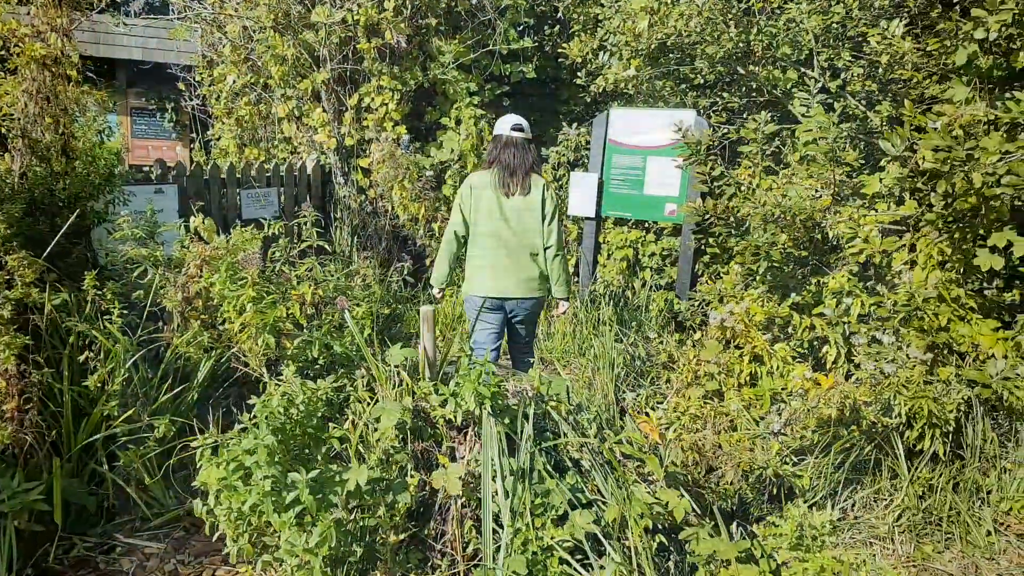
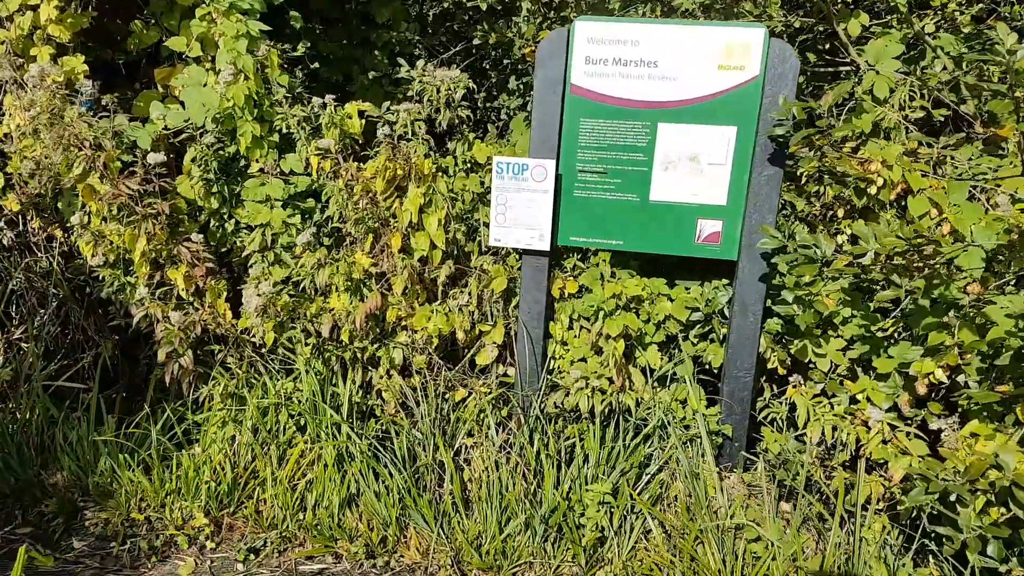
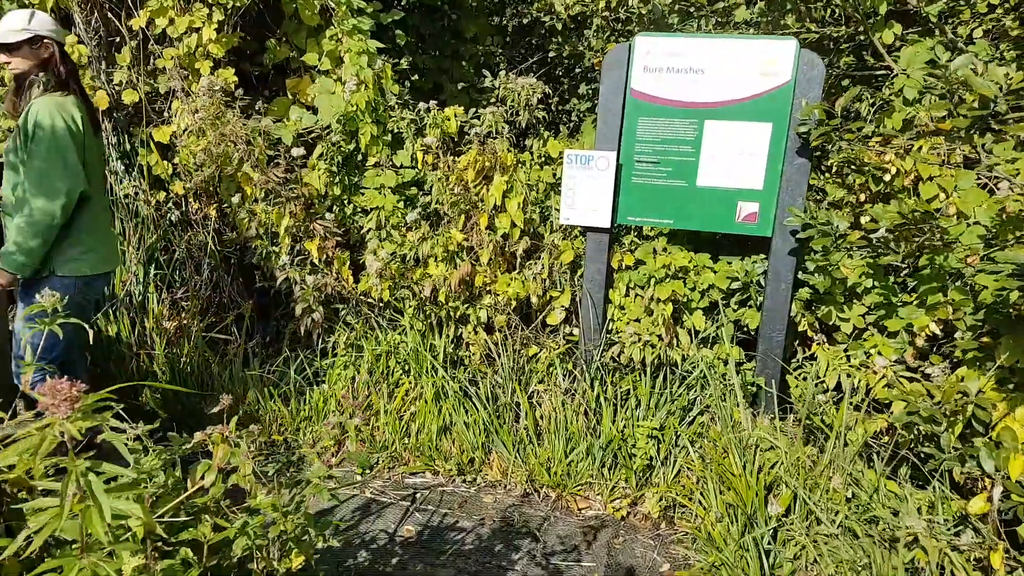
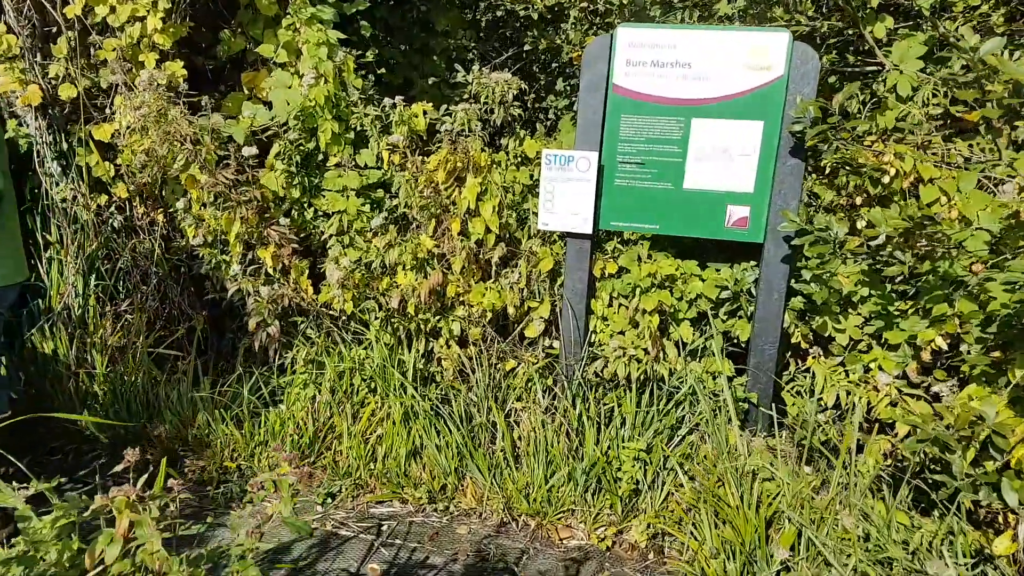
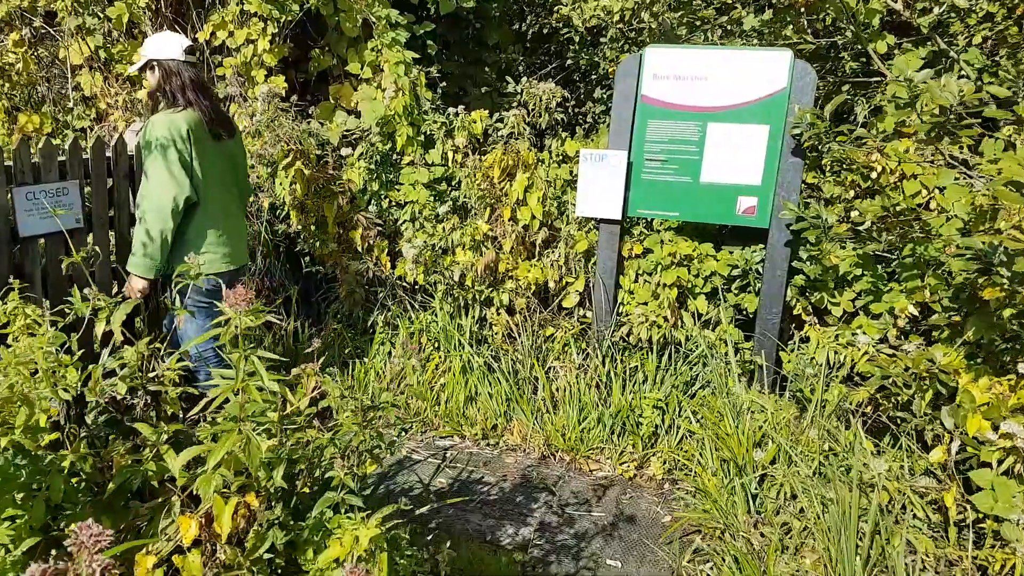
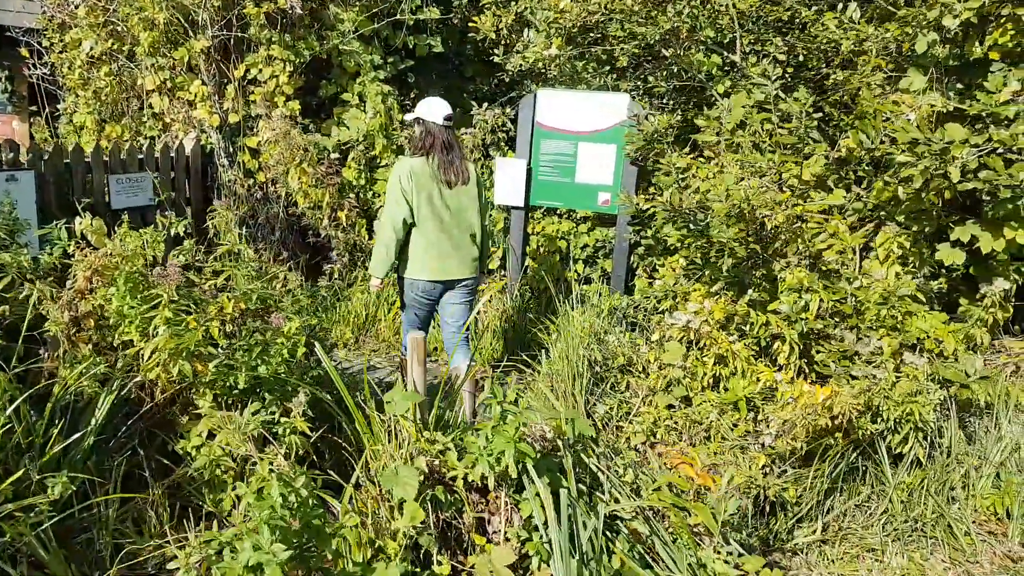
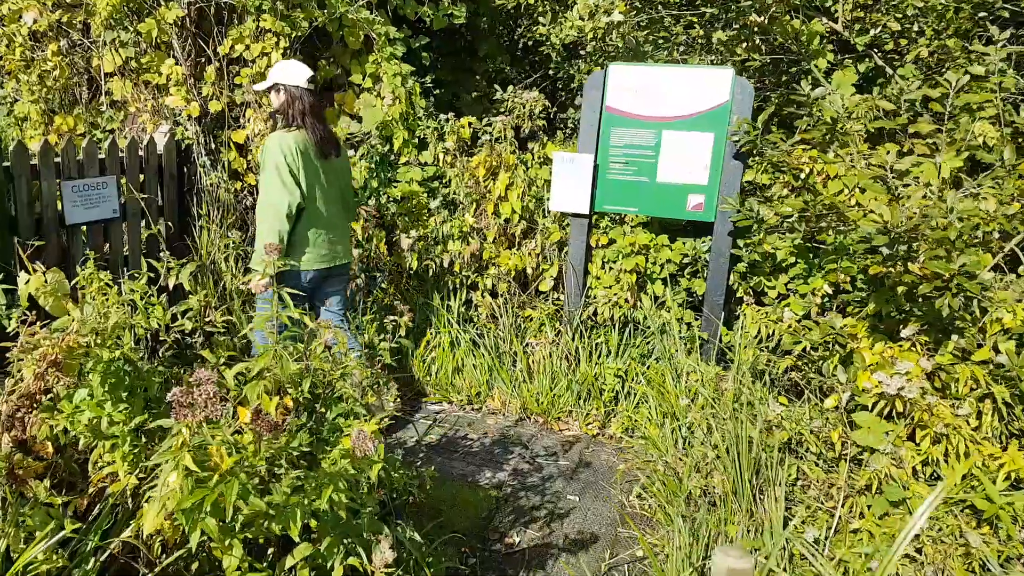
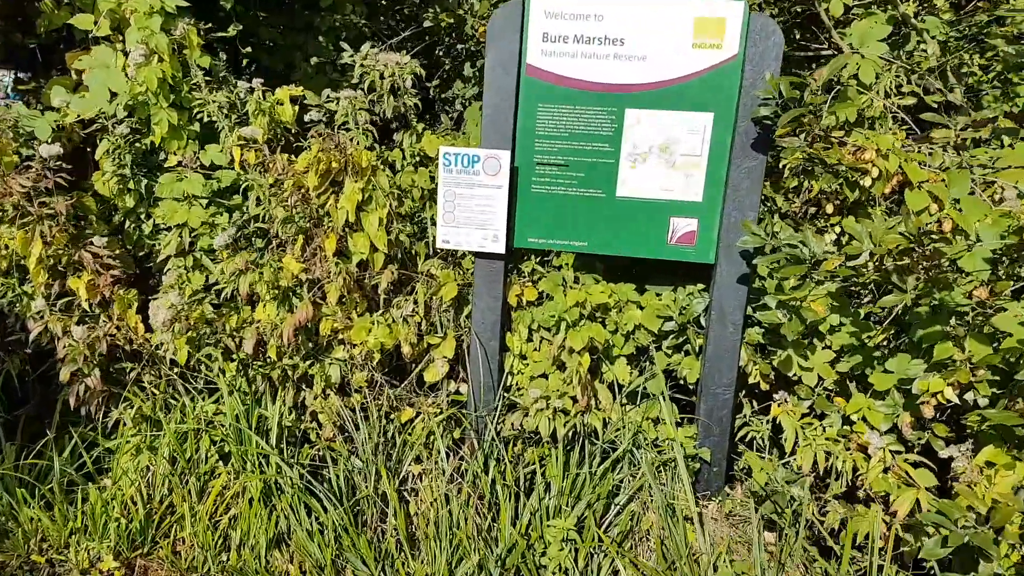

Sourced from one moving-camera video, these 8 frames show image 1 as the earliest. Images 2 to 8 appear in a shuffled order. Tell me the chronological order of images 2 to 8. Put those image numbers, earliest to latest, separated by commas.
6, 7, 5, 3, 4, 2, 8
